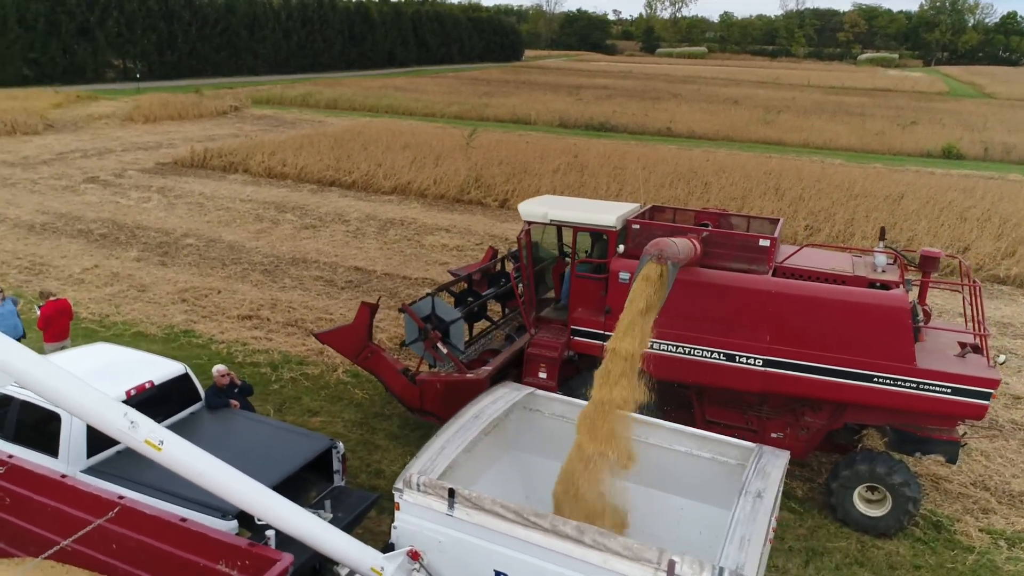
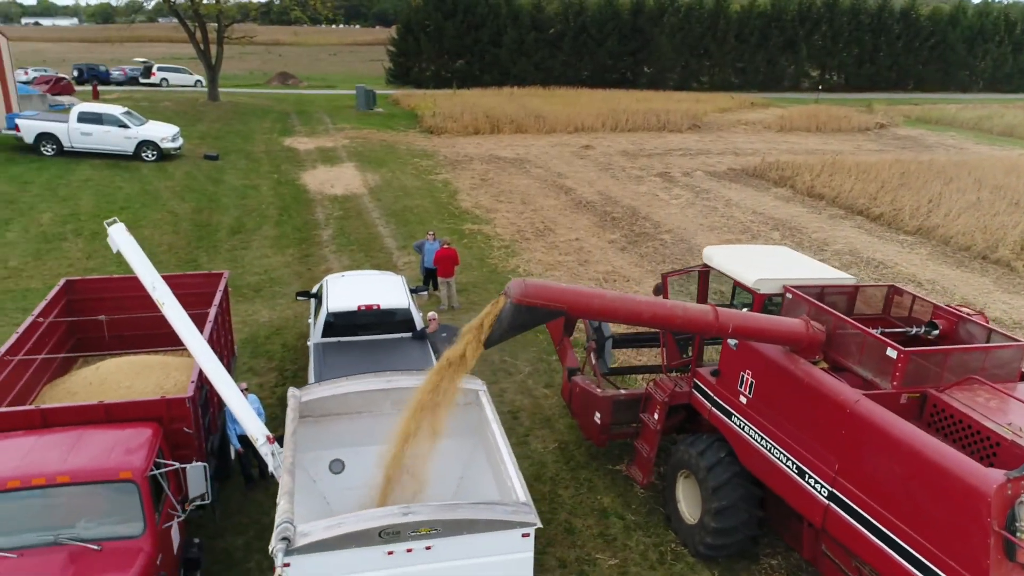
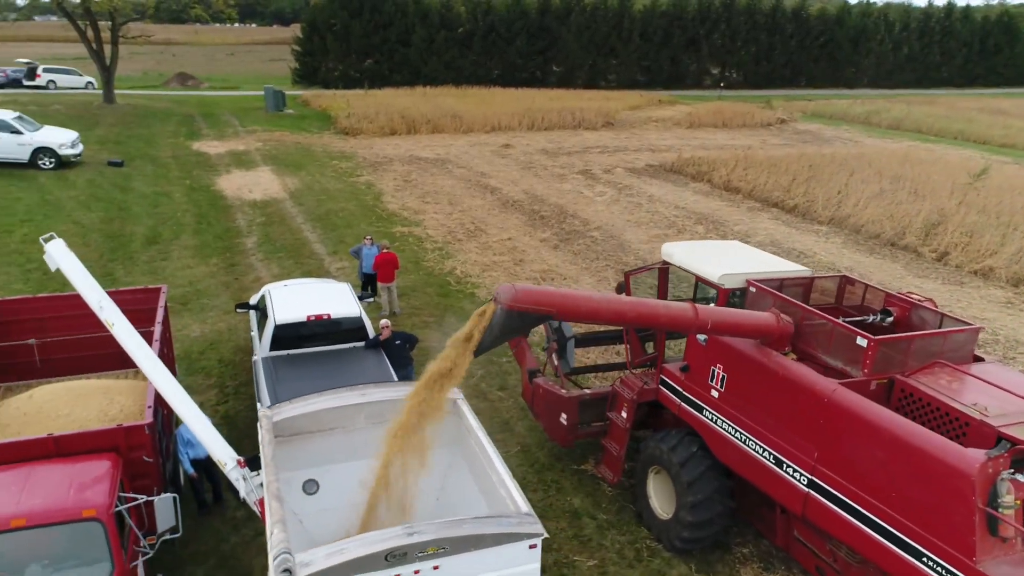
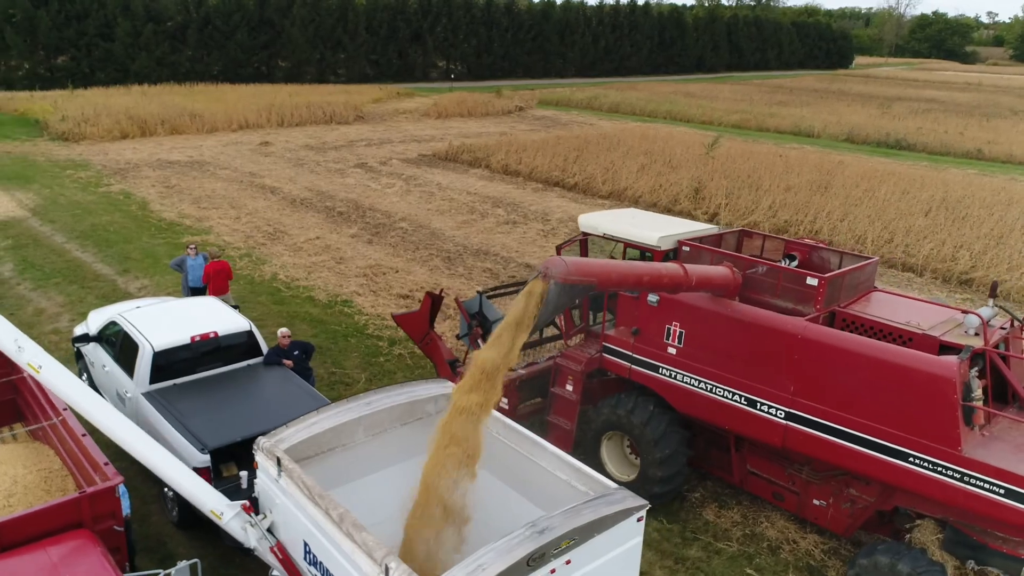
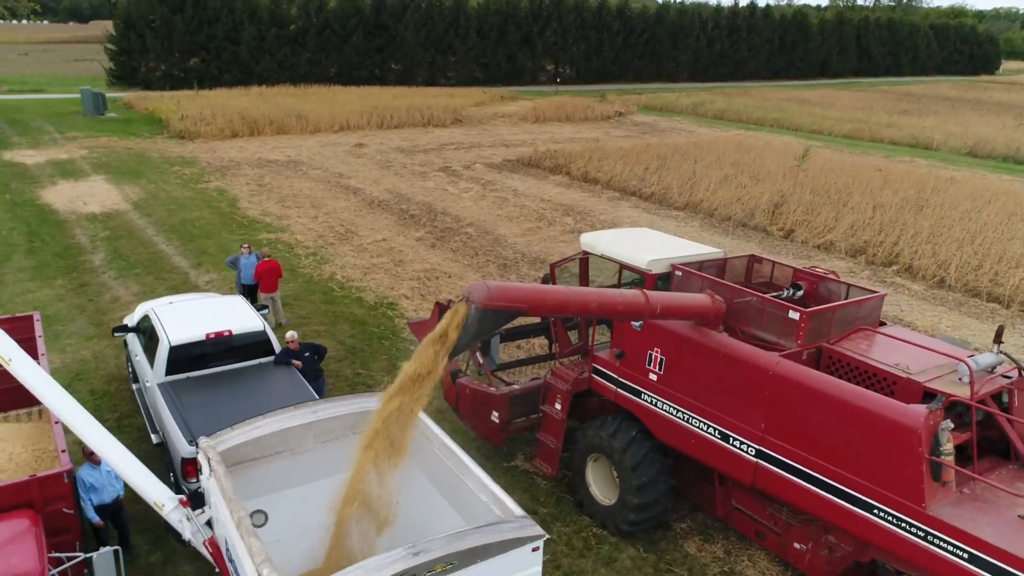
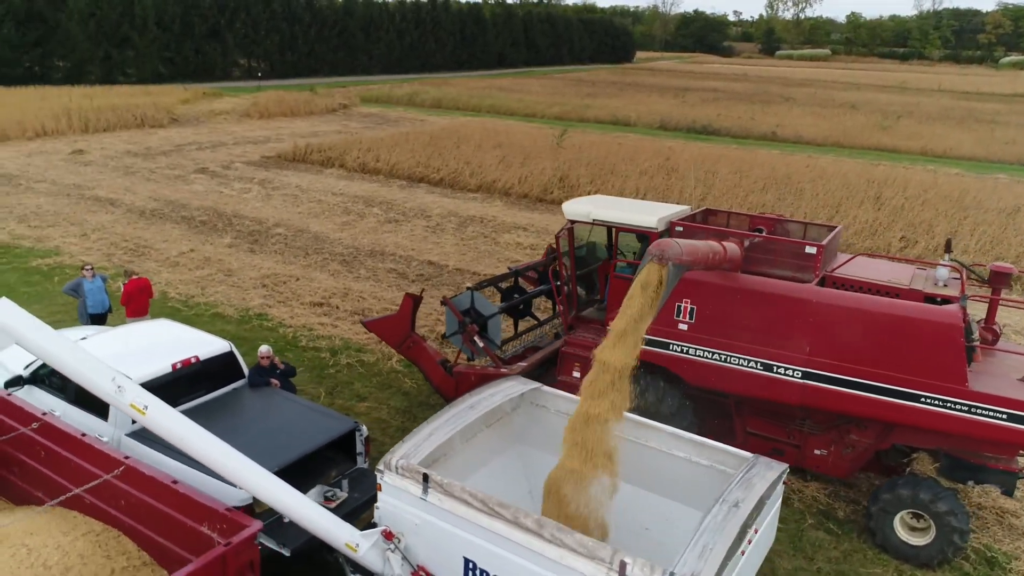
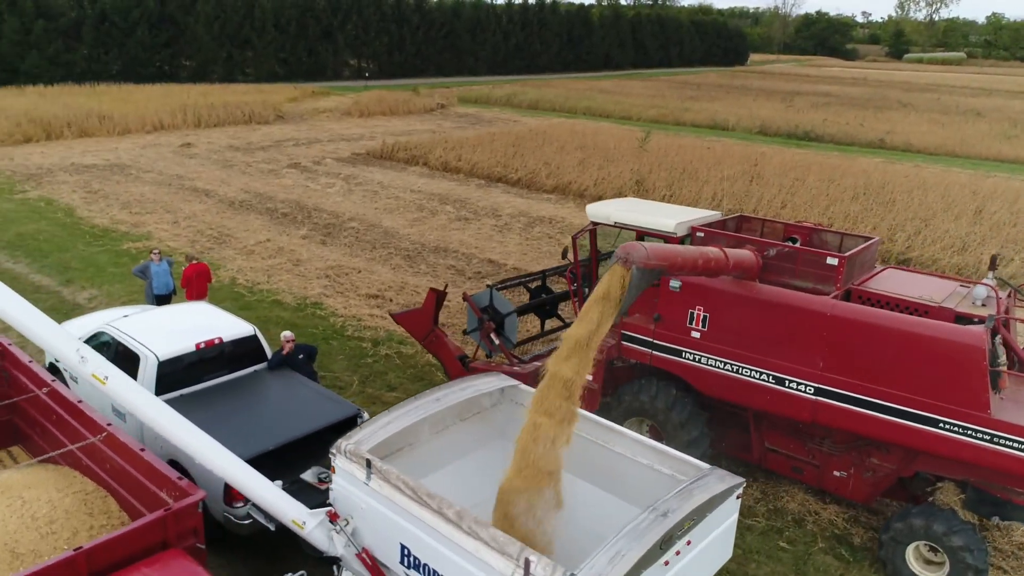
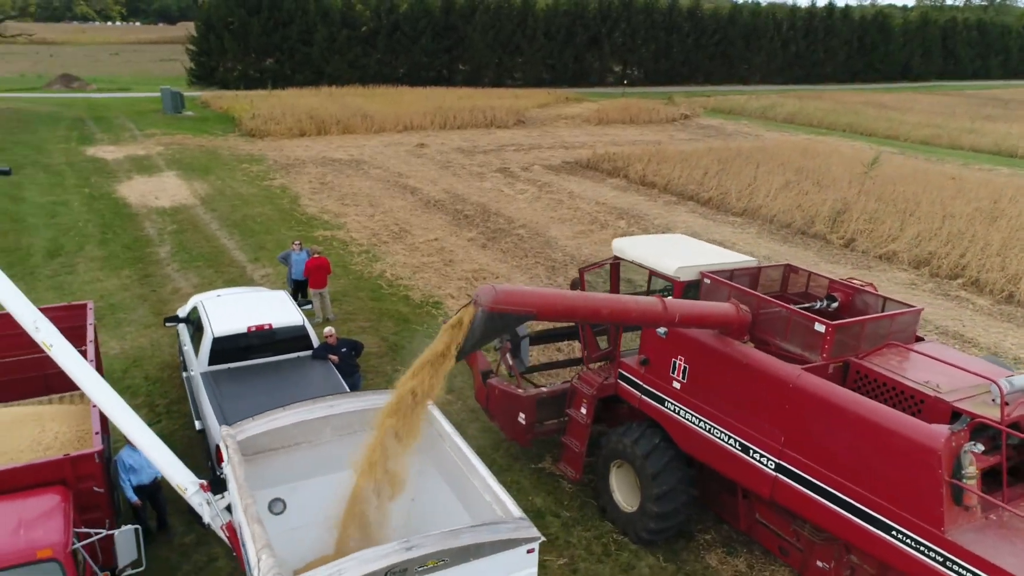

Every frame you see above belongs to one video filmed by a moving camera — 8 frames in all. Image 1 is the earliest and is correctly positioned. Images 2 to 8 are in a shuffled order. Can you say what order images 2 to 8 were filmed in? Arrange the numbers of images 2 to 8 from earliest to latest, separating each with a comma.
6, 7, 4, 5, 8, 3, 2
